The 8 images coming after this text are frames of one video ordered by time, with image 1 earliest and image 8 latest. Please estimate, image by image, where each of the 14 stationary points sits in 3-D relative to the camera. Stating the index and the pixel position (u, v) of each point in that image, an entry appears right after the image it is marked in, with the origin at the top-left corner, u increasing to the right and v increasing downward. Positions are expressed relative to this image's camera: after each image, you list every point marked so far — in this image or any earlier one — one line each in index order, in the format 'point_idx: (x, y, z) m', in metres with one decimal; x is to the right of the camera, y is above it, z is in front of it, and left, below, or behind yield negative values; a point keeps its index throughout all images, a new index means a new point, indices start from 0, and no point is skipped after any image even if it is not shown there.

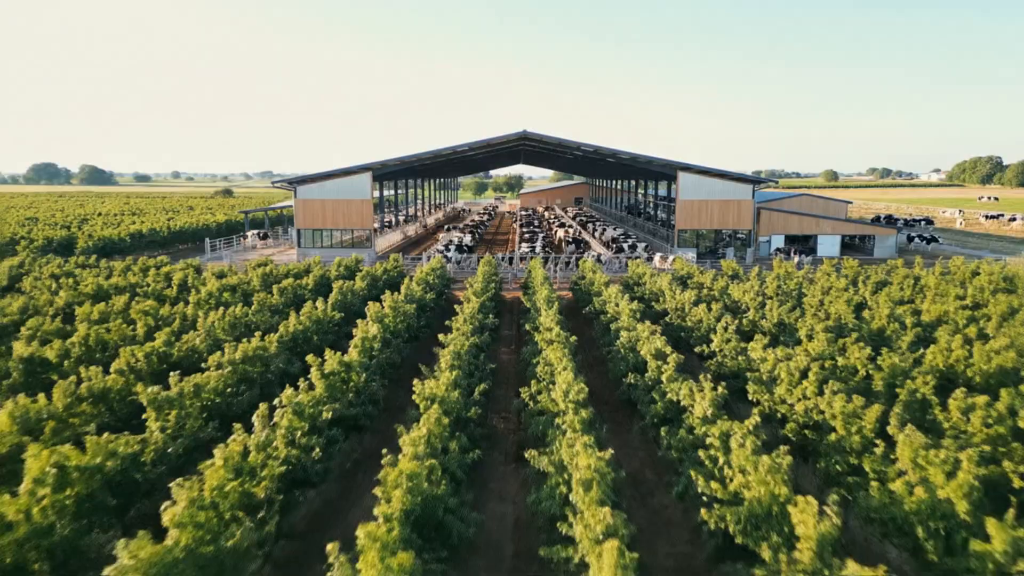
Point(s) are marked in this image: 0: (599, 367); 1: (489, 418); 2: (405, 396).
0: (+1.7, -1.5, +14.9) m
1: (-0.4, -2.1, +12.5) m
2: (-1.9, -1.9, +13.7) m
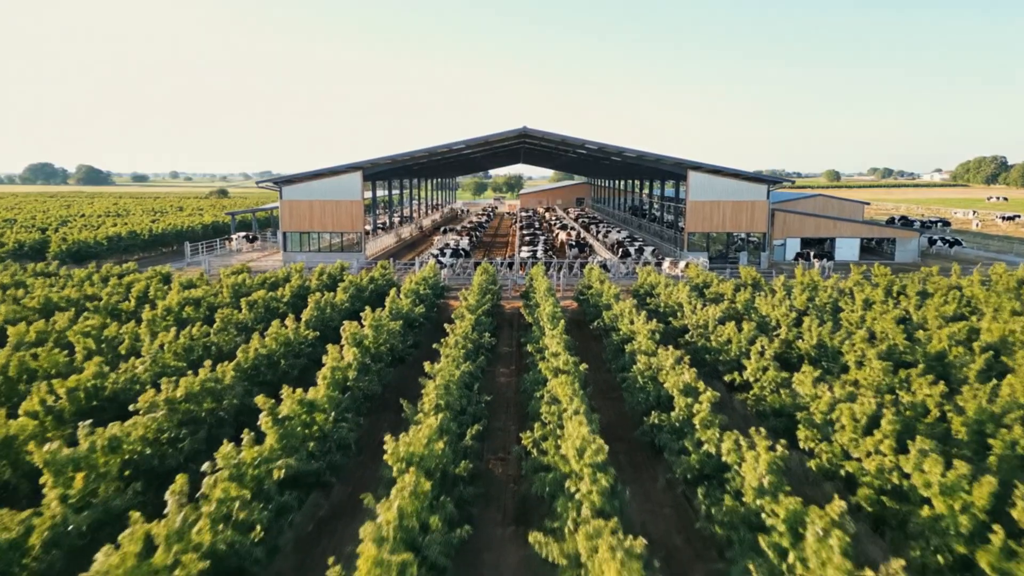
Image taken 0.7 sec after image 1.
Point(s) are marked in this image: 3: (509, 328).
0: (+1.6, -1.8, +12.8) m
1: (-0.4, -2.3, +10.4) m
2: (-1.9, -2.2, +11.7) m
3: (-0.1, -1.0, +19.5) m
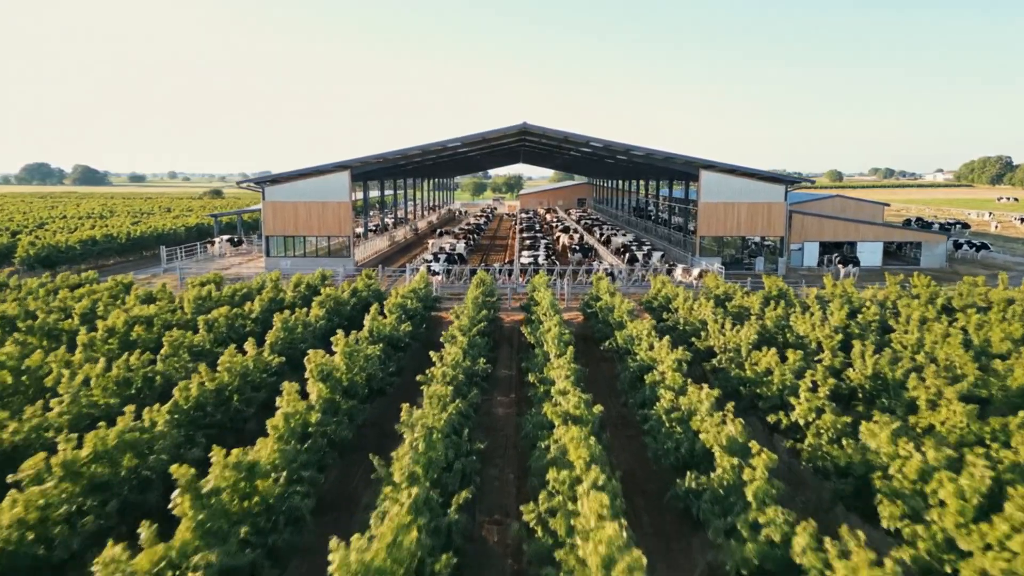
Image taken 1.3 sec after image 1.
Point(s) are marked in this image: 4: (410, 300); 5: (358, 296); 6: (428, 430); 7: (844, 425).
0: (+1.6, -2.1, +10.7) m
1: (-0.4, -2.6, +8.3) m
2: (-1.9, -2.5, +9.6) m
3: (-0.1, -1.3, +17.4) m
4: (-2.3, -0.3, +17.5) m
5: (-3.6, -0.2, +18.0) m
6: (-0.9, -1.5, +8.4) m
7: (+3.7, -1.6, +8.8) m
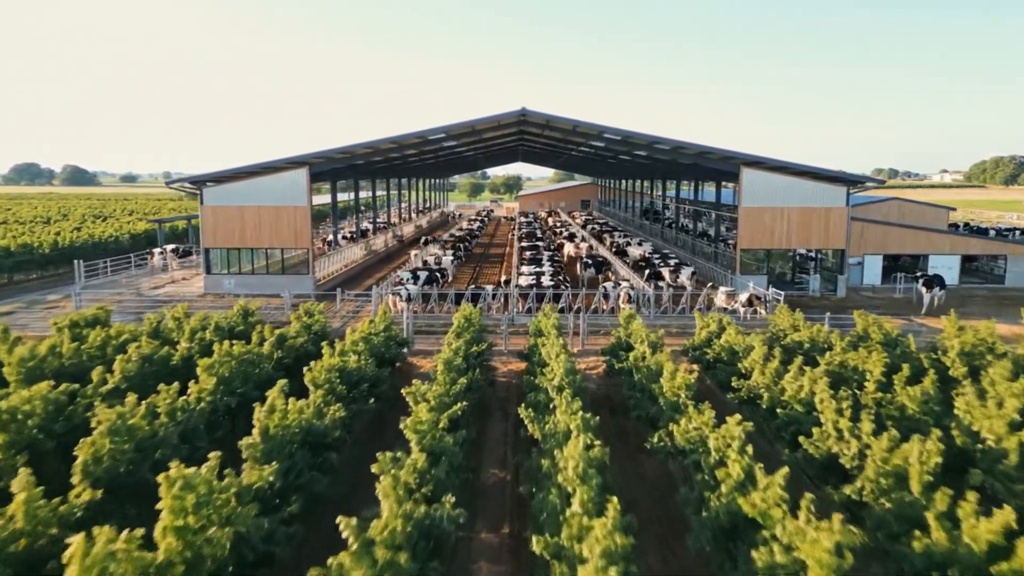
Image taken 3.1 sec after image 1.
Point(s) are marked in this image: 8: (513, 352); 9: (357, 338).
0: (+1.5, -2.8, +5.3) m
1: (-0.5, -3.4, +2.9) m
2: (-2.0, -3.2, +4.1) m
3: (-0.2, -2.0, +11.9) m
4: (-2.4, -1.0, +12.0) m
5: (-3.7, -1.0, +12.5) m
6: (-1.0, -2.3, +2.9) m
7: (+3.7, -2.3, +3.3) m
8: (0.0, -1.3, +16.0) m
9: (-2.5, -0.8, +12.8) m
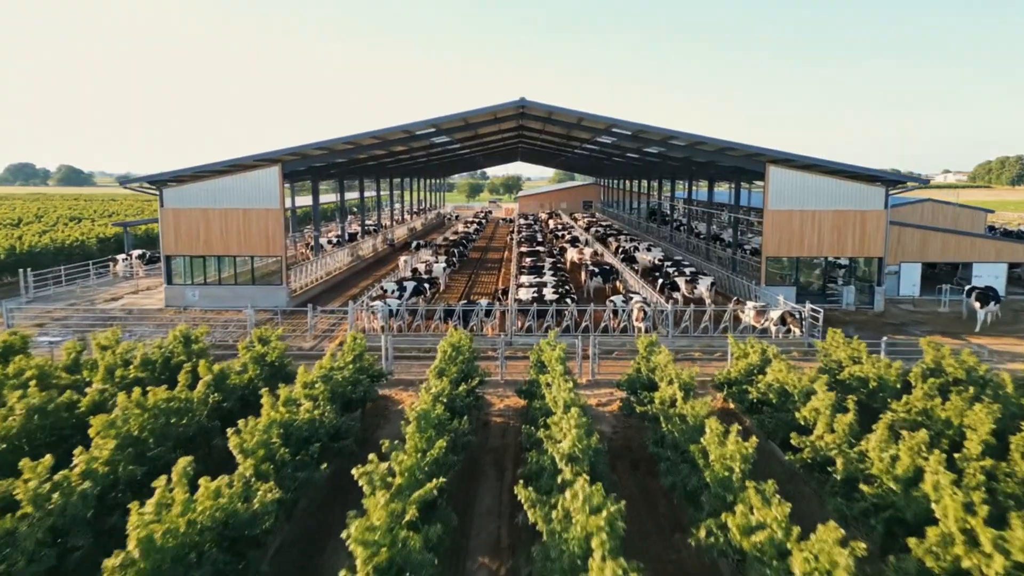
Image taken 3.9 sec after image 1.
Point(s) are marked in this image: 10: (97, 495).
0: (+1.5, -3.2, +2.8) m
1: (-0.5, -3.7, +0.4) m
2: (-2.0, -3.5, +1.6) m
3: (-0.2, -2.4, +9.4) m
4: (-2.4, -1.4, +9.5) m
5: (-3.7, -1.3, +10.0) m
6: (-1.0, -2.6, +0.4) m
7: (+3.6, -2.6, +0.8) m
8: (0.0, -1.6, +13.5) m
9: (-2.6, -1.2, +10.3) m
10: (-3.8, -1.9, +7.2) m
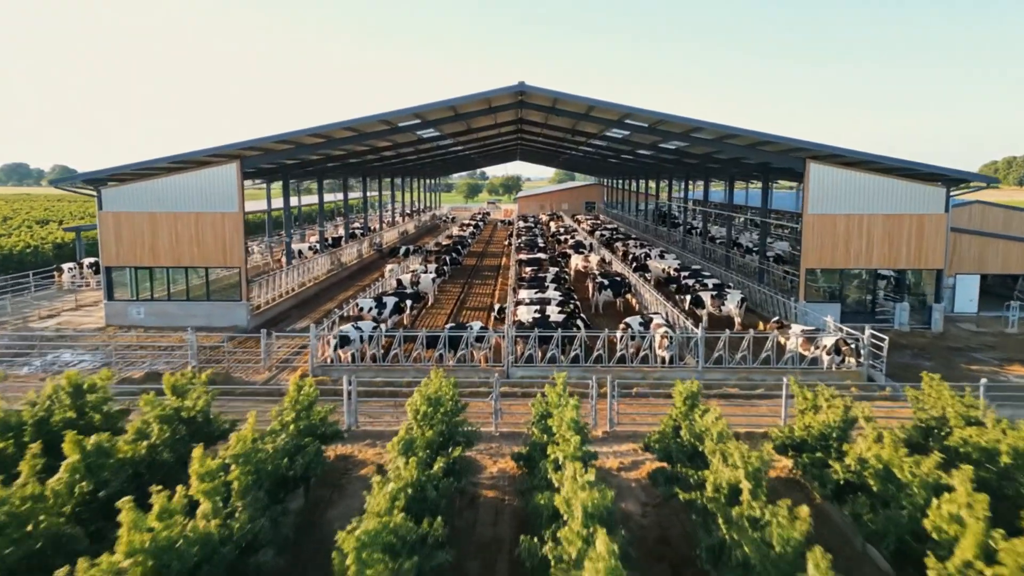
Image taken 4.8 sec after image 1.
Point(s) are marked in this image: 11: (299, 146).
0: (+1.4, -3.5, -0.2) m
1: (-0.6, -4.1, -2.6) m
2: (-2.1, -3.9, -1.4) m
3: (-0.3, -2.8, +6.5) m
4: (-2.5, -1.7, +6.5) m
5: (-3.8, -1.7, +7.0) m
6: (-1.1, -3.0, -2.5) m
7: (+3.6, -3.0, -2.1) m
8: (-0.1, -2.0, +10.5) m
9: (-2.6, -1.5, +7.3) m
10: (-3.8, -2.2, +4.3) m
11: (-5.0, +3.3, +18.3) m
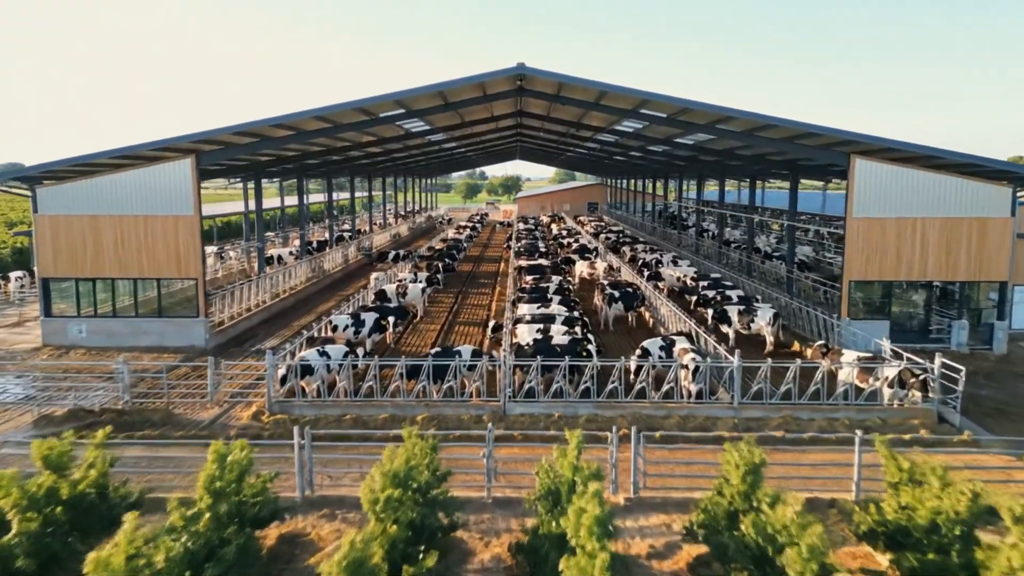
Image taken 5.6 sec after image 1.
0: (+1.4, -3.8, -2.5) m
1: (-0.6, -4.4, -4.9) m
2: (-2.1, -4.2, -3.7) m
3: (-0.3, -3.0, +4.1) m
4: (-2.5, -2.0, +4.2) m
5: (-3.8, -2.0, +4.7) m
6: (-1.1, -3.3, -4.9) m
7: (+3.5, -3.3, -4.5) m
8: (-0.1, -2.3, +8.2) m
9: (-2.7, -1.8, +5.0) m
10: (-3.9, -2.5, +1.9) m
11: (-5.0, +3.0, +15.9) m
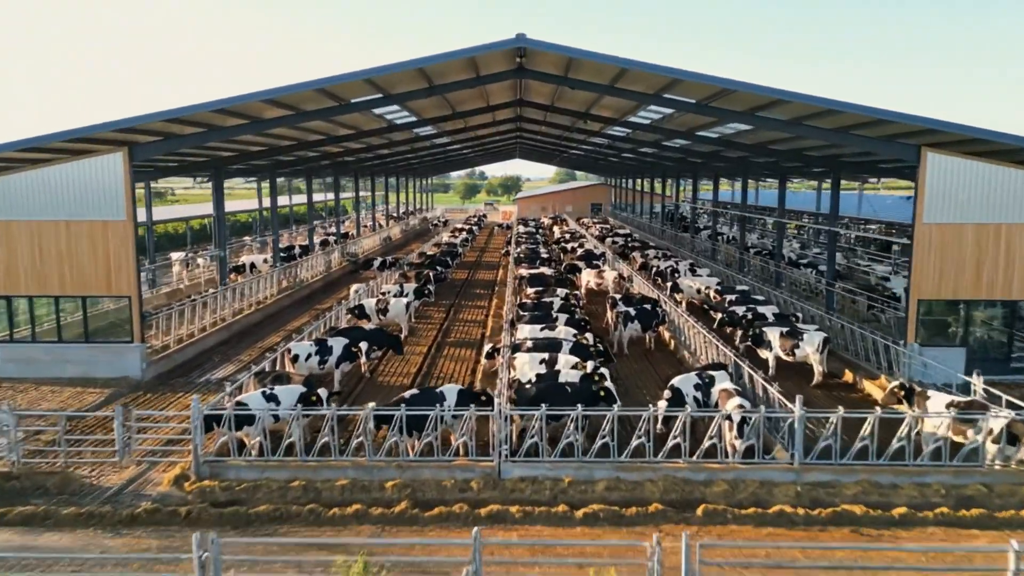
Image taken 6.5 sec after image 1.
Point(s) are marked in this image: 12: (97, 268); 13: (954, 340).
0: (+1.4, -4.2, -5.1) m
1: (-0.6, -4.7, -7.5) m
2: (-2.2, -4.5, -6.3) m
3: (-0.3, -3.4, +1.5) m
4: (-2.5, -2.4, +1.6) m
5: (-3.9, -2.3, +2.1) m
6: (-1.1, -3.6, -7.5) m
7: (+3.5, -3.6, -7.1) m
8: (-0.1, -2.7, +5.6) m
9: (-2.7, -2.2, +2.4) m
10: (-3.9, -2.9, -0.7) m
11: (-5.0, +2.7, +13.3) m
12: (-6.7, +0.3, +12.8) m
13: (+7.2, -0.8, +13.0) m
